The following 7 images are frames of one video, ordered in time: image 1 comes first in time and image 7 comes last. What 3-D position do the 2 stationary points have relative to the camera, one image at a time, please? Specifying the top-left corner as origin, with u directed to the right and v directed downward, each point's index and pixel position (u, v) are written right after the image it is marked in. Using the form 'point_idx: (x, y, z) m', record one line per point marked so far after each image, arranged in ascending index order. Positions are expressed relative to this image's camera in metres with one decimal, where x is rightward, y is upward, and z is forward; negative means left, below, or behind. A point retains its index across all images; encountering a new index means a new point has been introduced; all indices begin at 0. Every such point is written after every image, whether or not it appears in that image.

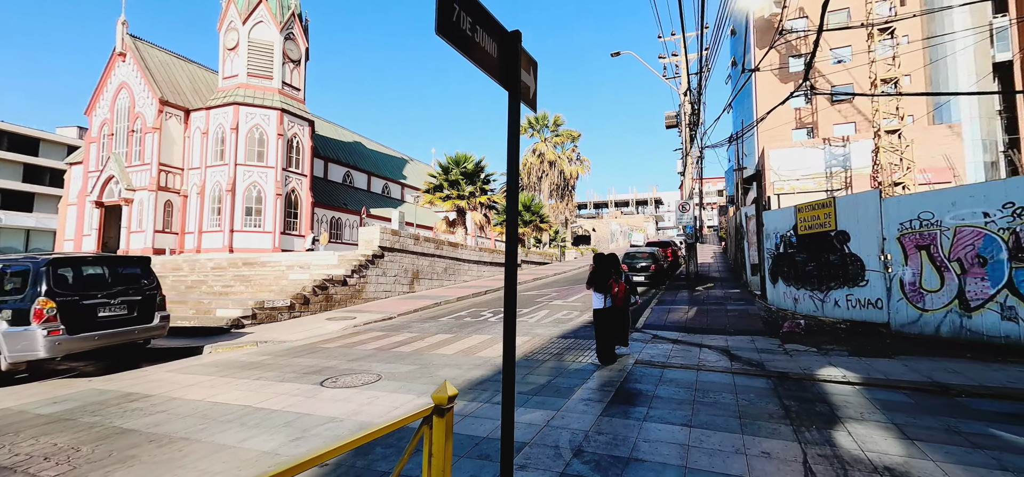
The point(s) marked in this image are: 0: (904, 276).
0: (+7.2, -0.7, +7.9) m
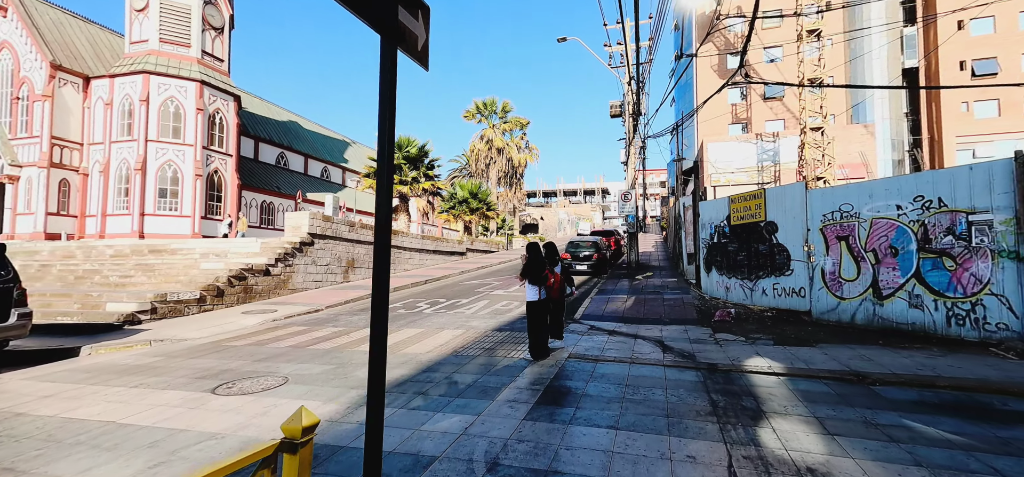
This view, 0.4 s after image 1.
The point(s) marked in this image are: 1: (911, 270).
0: (+6.0, -0.5, +8.2) m
1: (+6.4, -0.5, +6.9) m
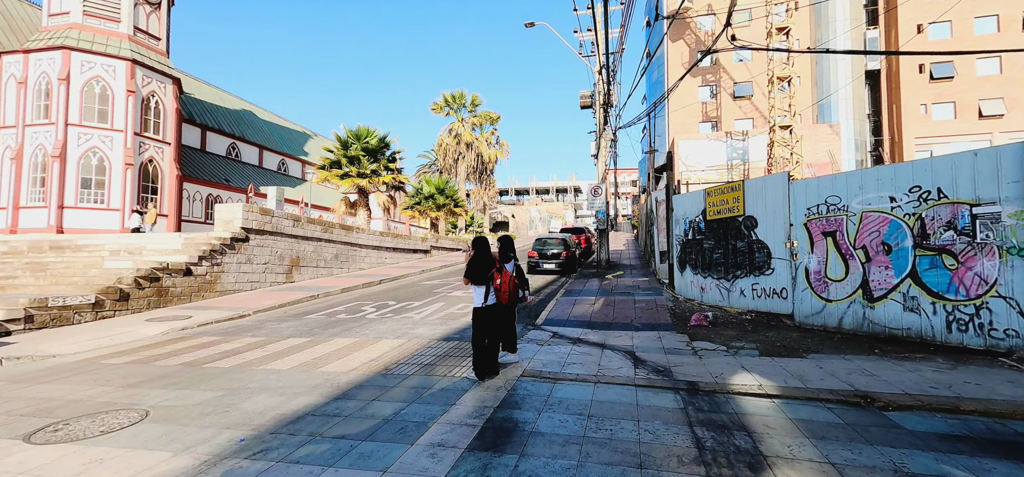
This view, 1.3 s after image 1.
0: (+5.2, -0.4, +7.4) m
1: (+5.7, -0.4, +6.2) m
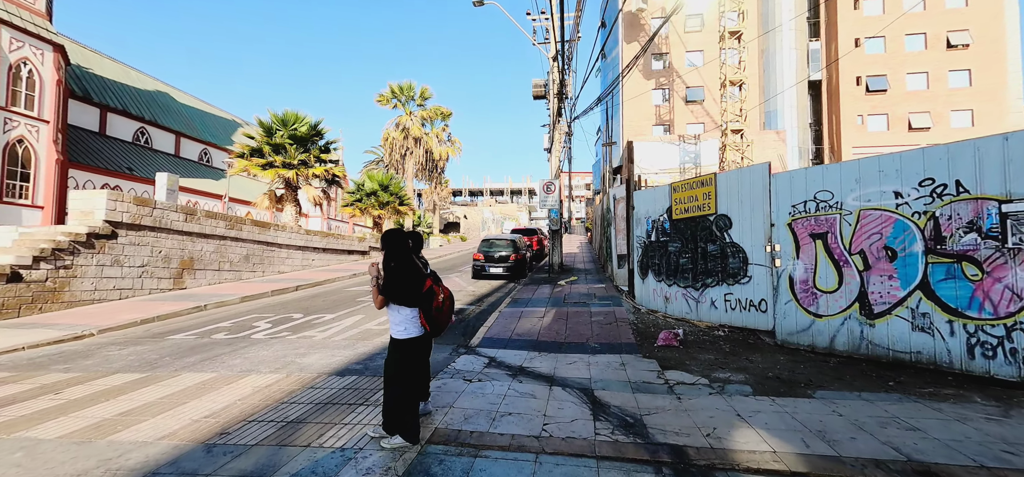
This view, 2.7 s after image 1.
0: (+4.1, -0.5, +6.3) m
1: (+4.8, -0.5, +5.1) m
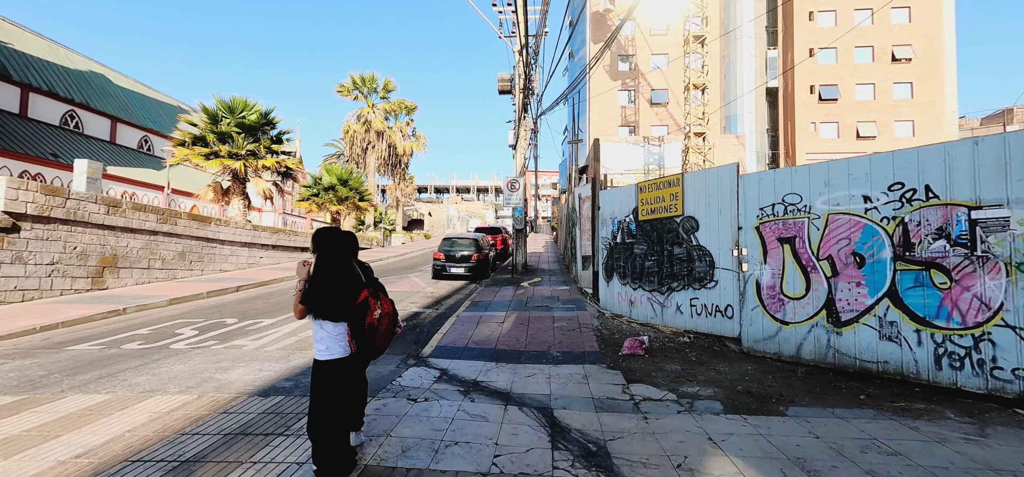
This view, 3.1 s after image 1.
0: (+3.5, -0.5, +6.0) m
1: (+4.3, -0.5, +4.9) m
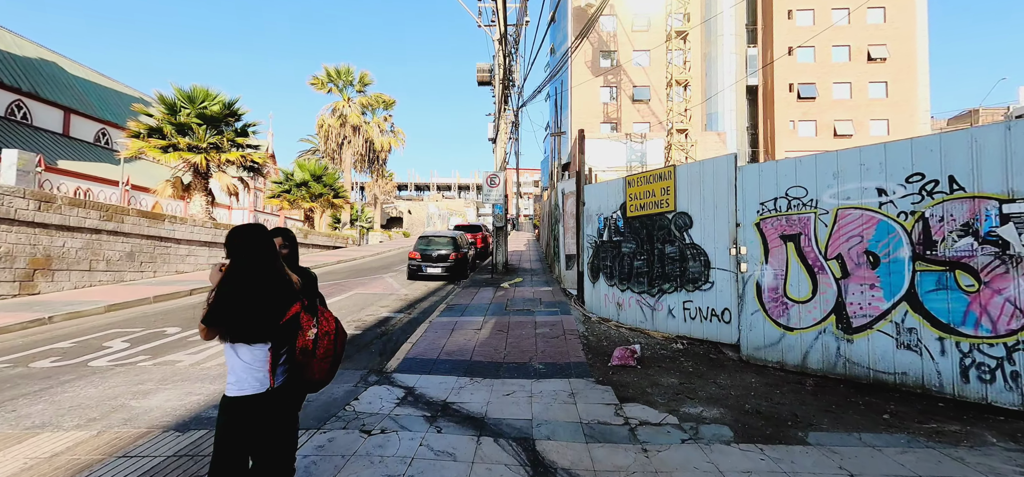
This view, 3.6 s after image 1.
0: (+3.2, -0.5, +5.5) m
1: (+4.0, -0.5, +4.4) m
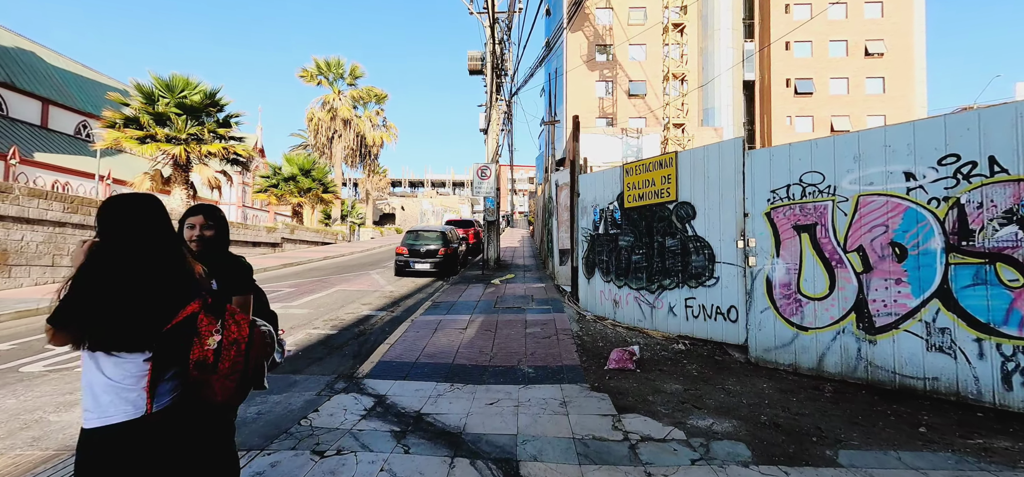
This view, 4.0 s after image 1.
0: (+3.1, -0.4, +5.0) m
1: (+3.9, -0.4, +3.9) m
